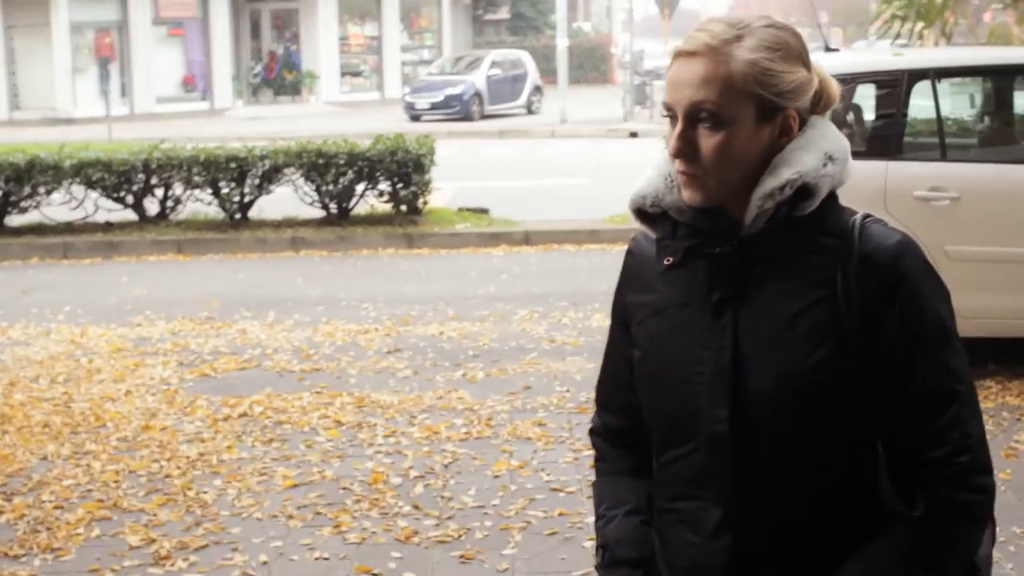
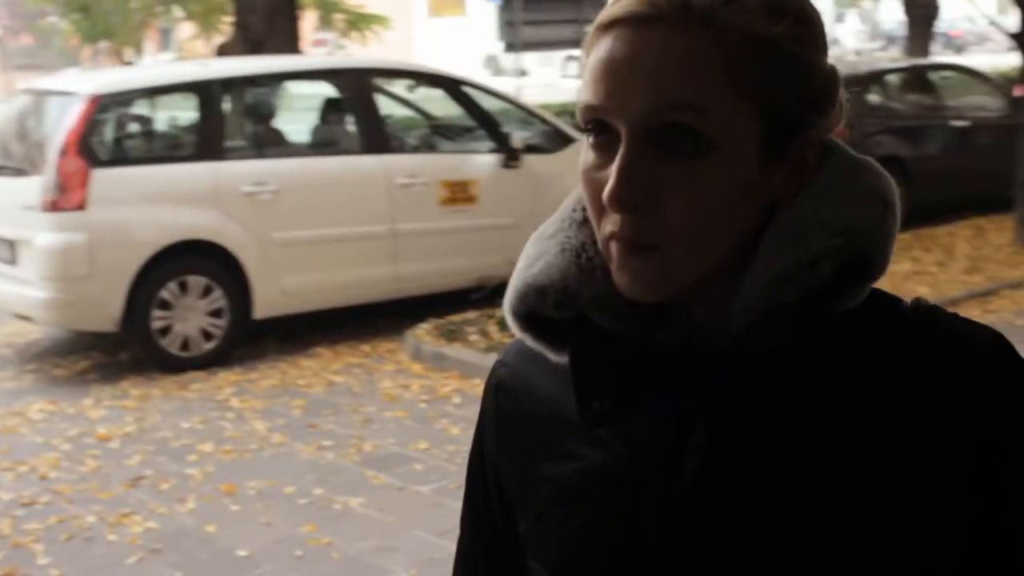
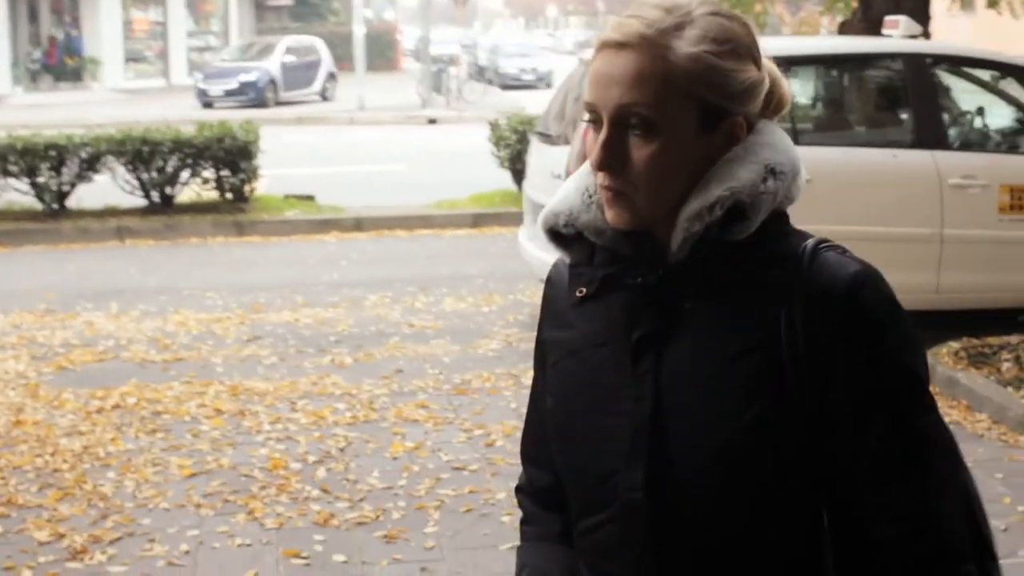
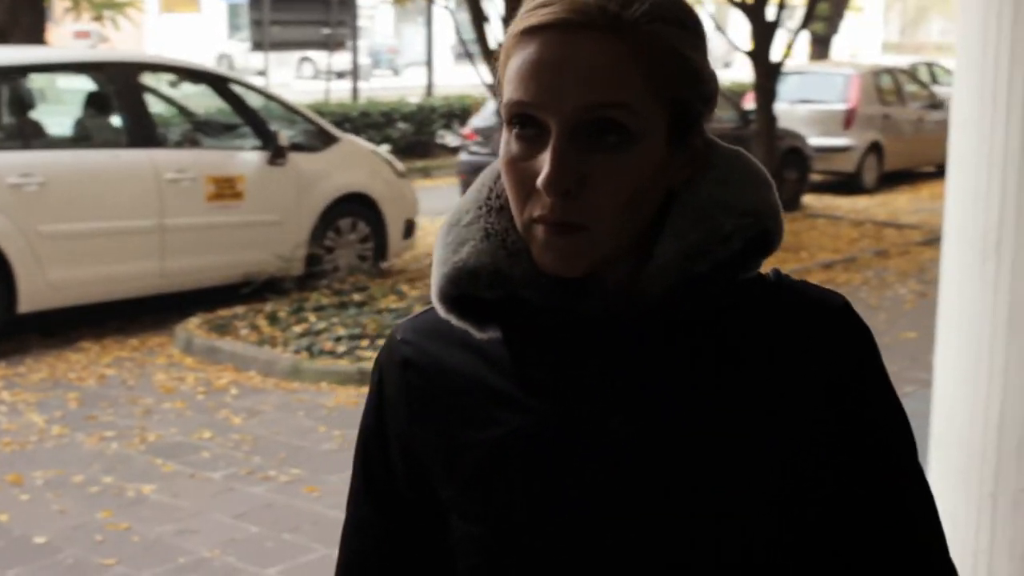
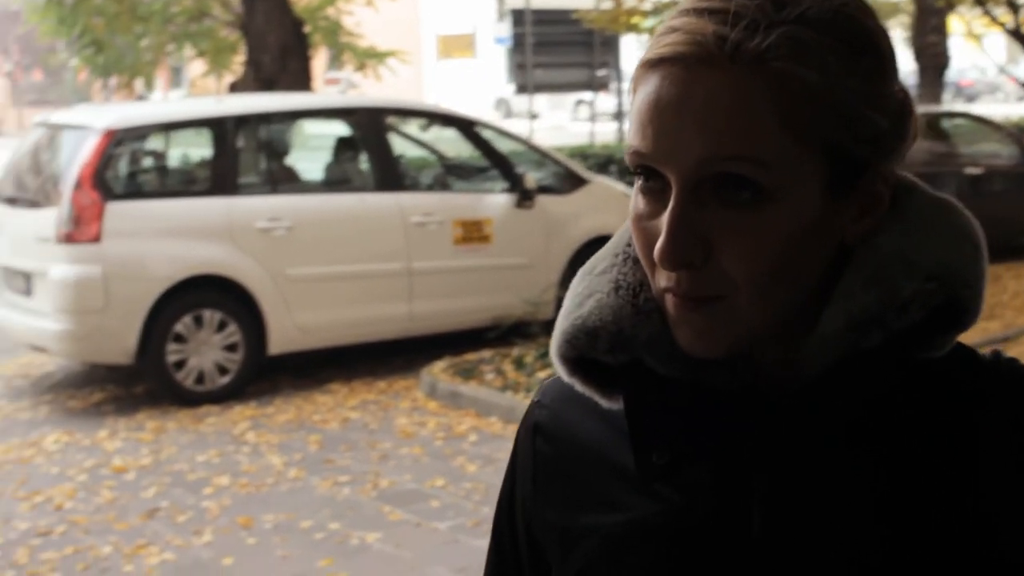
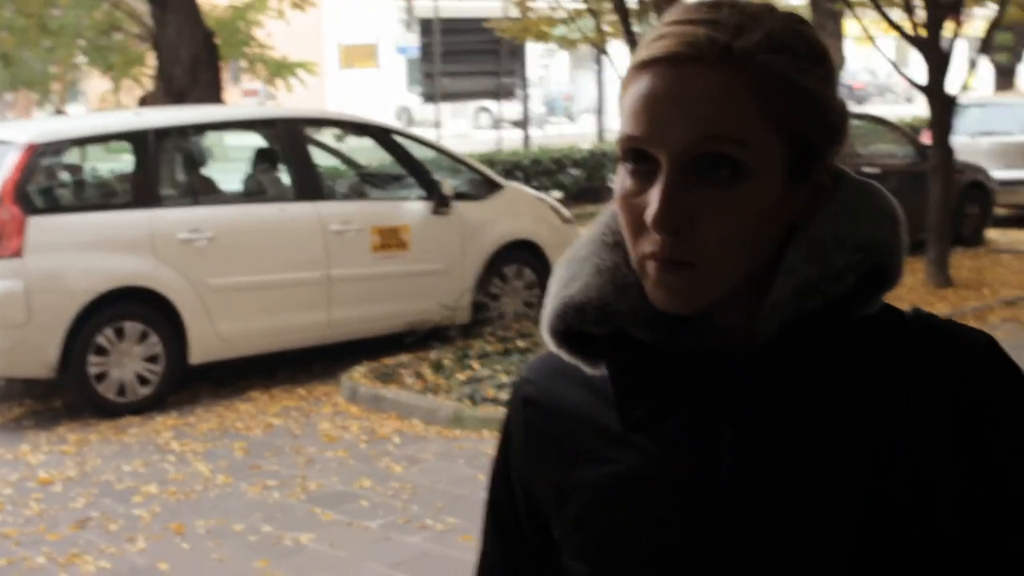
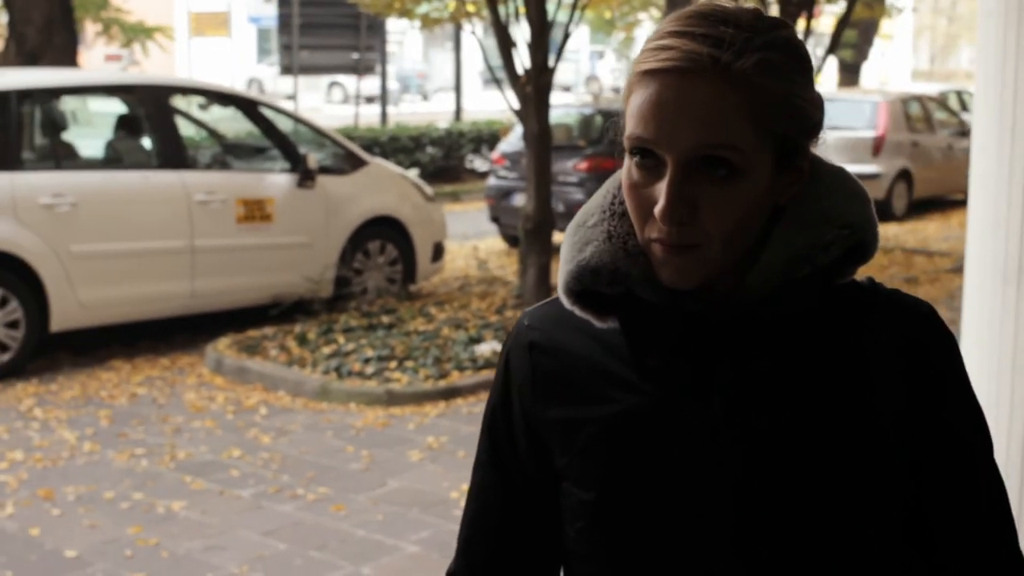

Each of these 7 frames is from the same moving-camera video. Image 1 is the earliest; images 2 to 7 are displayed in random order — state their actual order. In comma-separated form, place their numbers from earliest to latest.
3, 2, 6, 4, 7, 5
